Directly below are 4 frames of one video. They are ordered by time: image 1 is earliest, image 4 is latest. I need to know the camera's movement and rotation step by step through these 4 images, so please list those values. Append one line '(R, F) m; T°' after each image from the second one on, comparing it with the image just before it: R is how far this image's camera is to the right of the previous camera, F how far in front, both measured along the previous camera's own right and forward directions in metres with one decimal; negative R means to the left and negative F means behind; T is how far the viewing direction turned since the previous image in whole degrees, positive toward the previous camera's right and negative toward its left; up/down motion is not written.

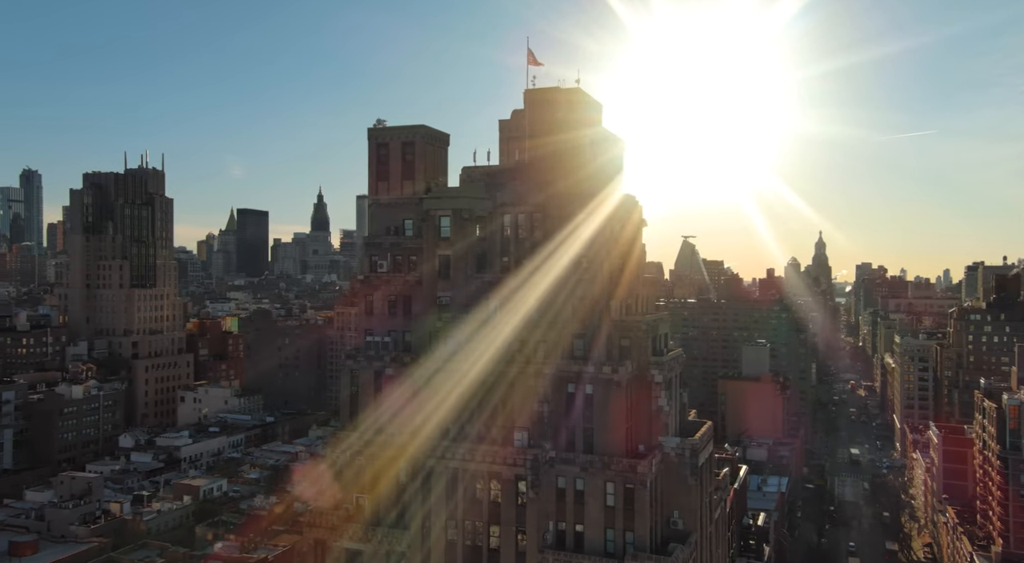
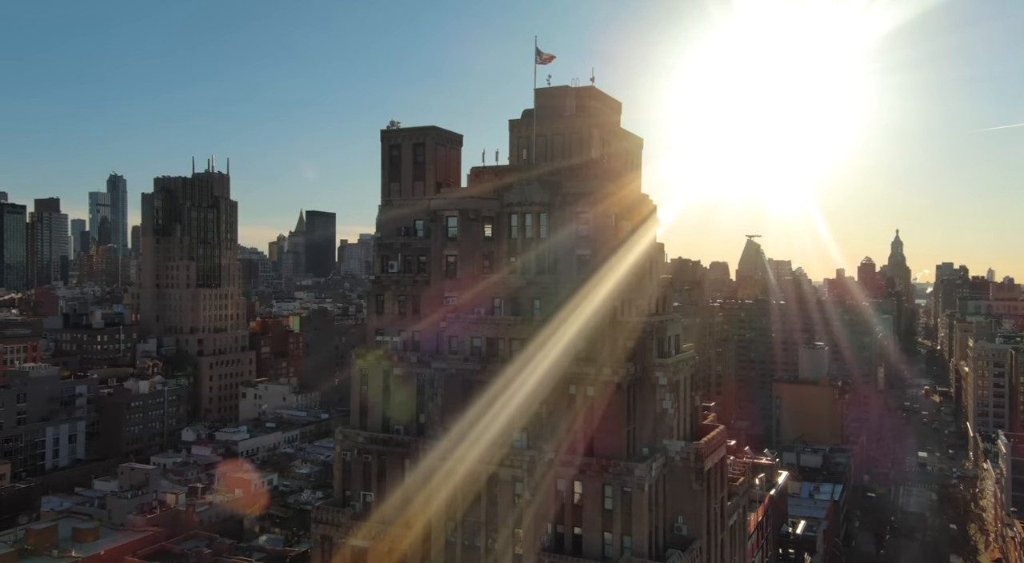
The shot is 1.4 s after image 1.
(+3.7, +0.2) m; -5°
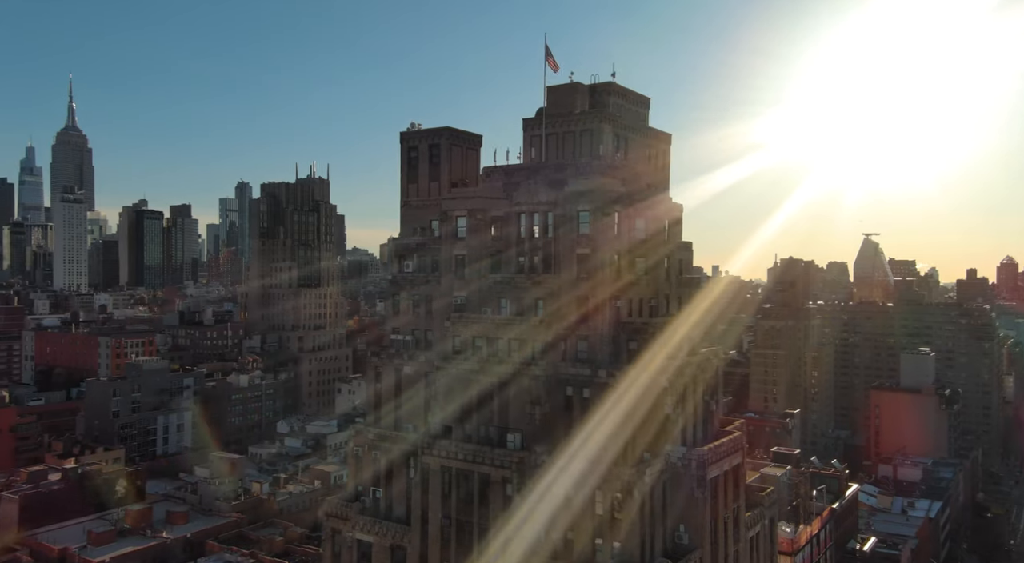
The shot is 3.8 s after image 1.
(+6.4, +0.7) m; -8°
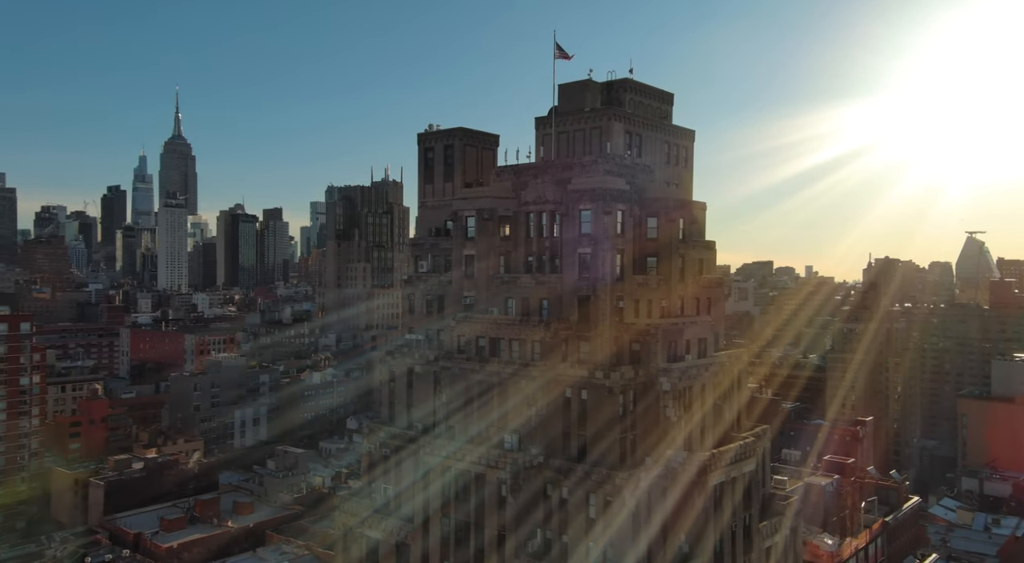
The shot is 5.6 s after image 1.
(+4.8, +0.6) m; -6°
